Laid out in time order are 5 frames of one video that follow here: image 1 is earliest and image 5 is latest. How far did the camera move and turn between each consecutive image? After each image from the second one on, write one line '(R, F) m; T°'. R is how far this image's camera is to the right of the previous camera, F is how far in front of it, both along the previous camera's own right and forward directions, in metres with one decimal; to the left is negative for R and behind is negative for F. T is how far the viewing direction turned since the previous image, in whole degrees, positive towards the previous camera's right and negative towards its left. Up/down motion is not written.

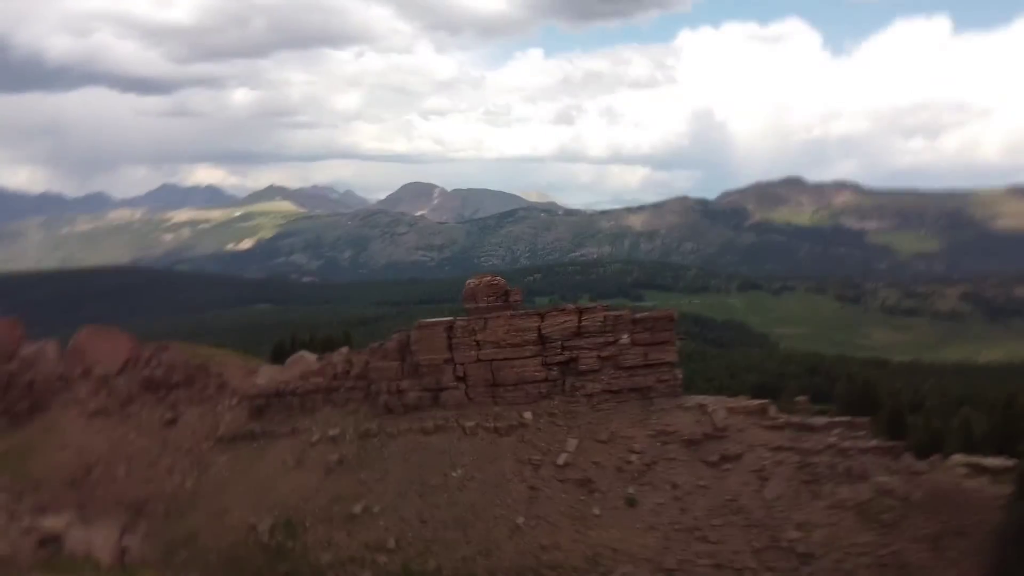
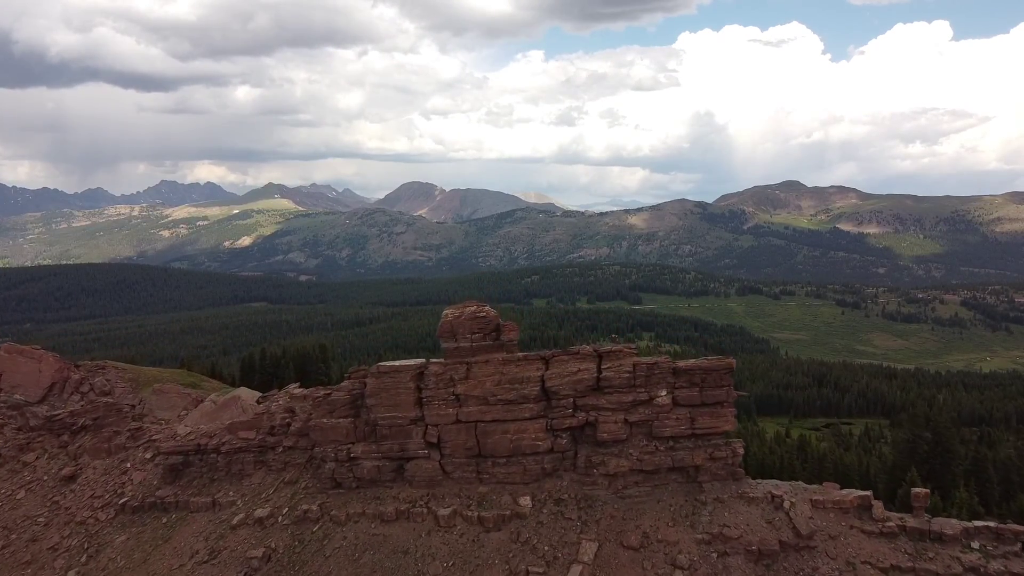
(+0.2, +9.7) m; 0°
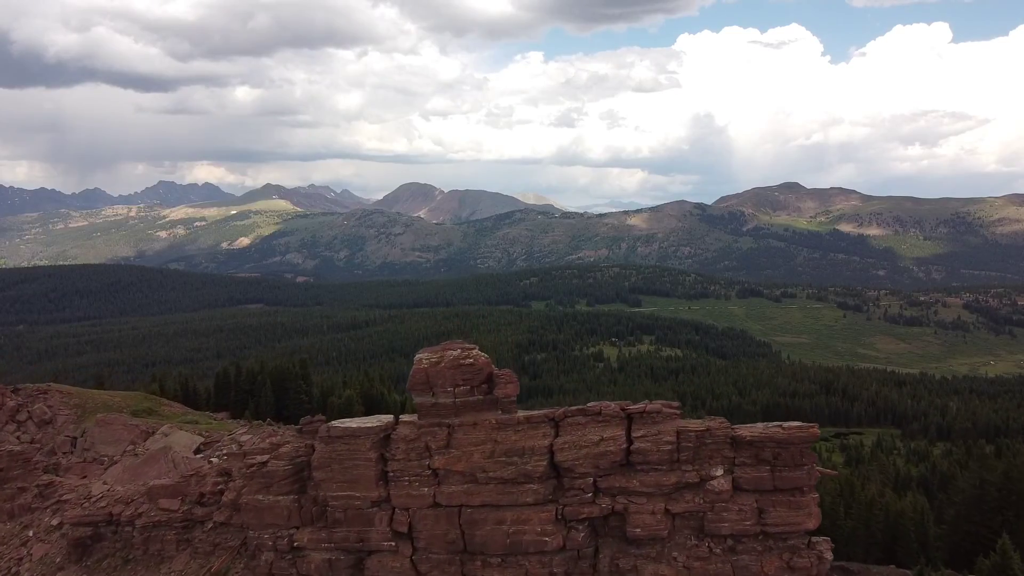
(0.0, +6.7) m; 0°
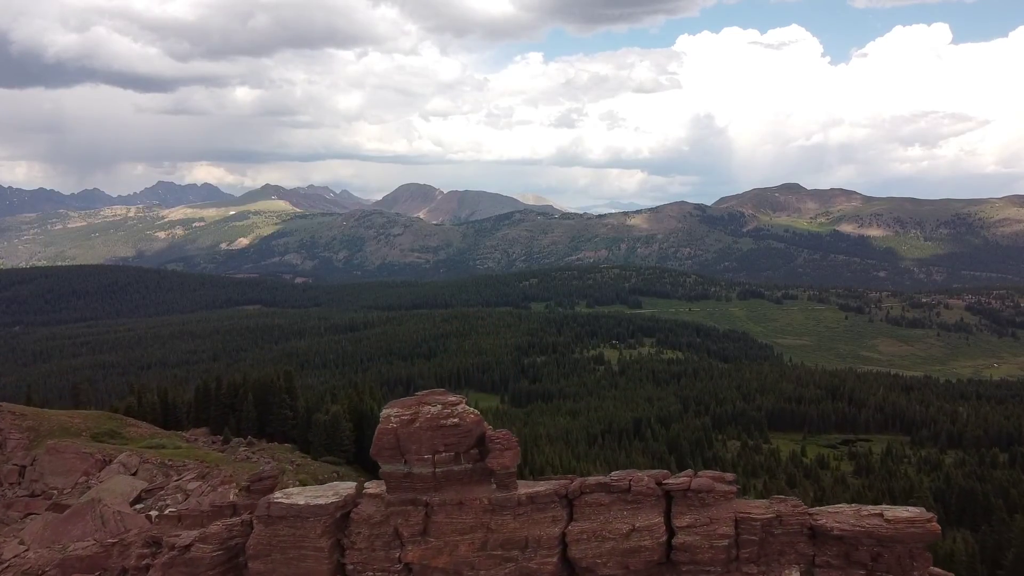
(0.0, +4.7) m; 0°
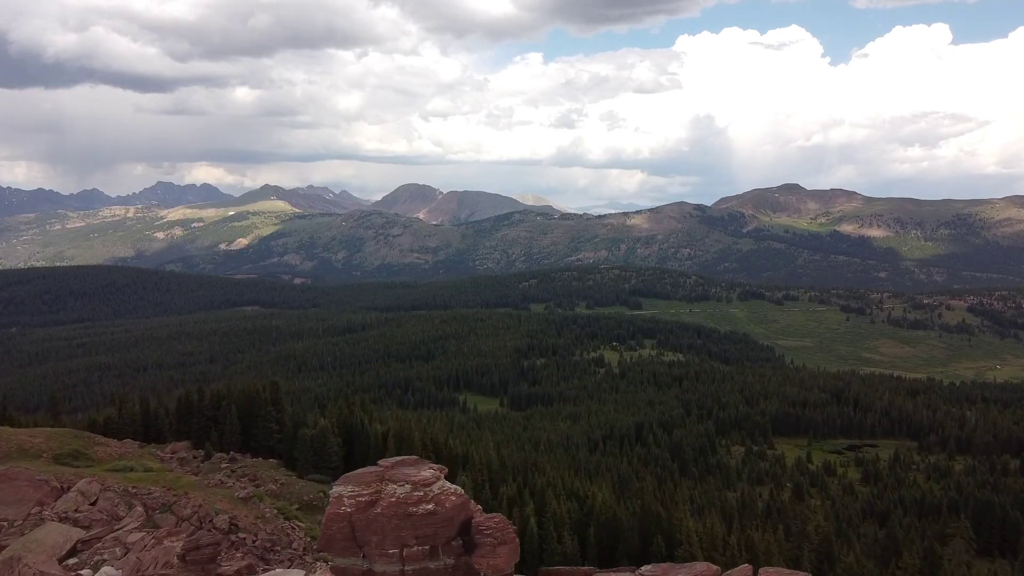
(+0.1, +3.6) m; 0°
